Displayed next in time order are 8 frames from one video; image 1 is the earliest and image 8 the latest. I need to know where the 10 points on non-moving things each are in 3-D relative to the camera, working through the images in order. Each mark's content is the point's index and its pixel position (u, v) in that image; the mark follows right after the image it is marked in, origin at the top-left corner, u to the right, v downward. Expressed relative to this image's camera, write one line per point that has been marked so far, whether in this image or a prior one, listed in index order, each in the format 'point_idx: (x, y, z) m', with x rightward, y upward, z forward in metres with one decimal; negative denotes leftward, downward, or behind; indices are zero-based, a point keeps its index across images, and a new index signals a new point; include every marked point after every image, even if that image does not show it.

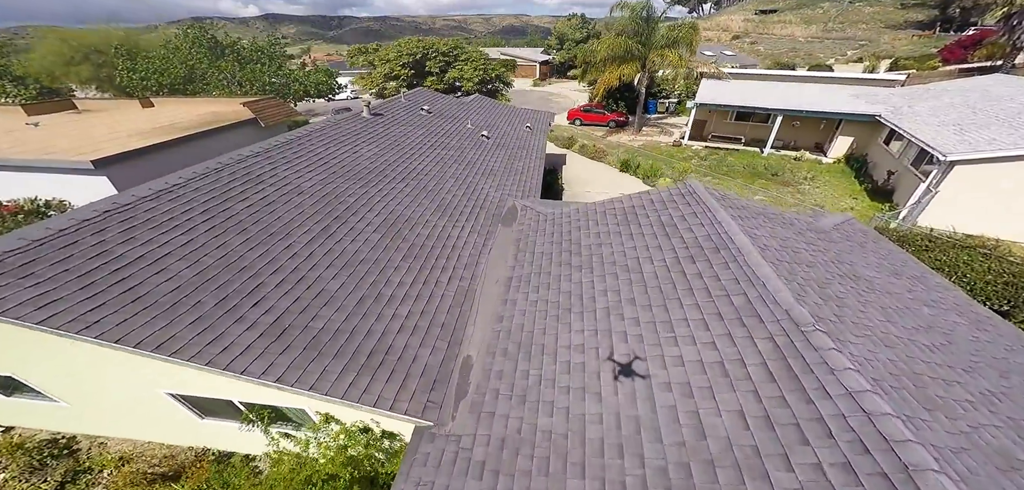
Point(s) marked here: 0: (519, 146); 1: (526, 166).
0: (+0.2, +3.6, +14.0) m
1: (+0.4, +2.4, +12.4) m
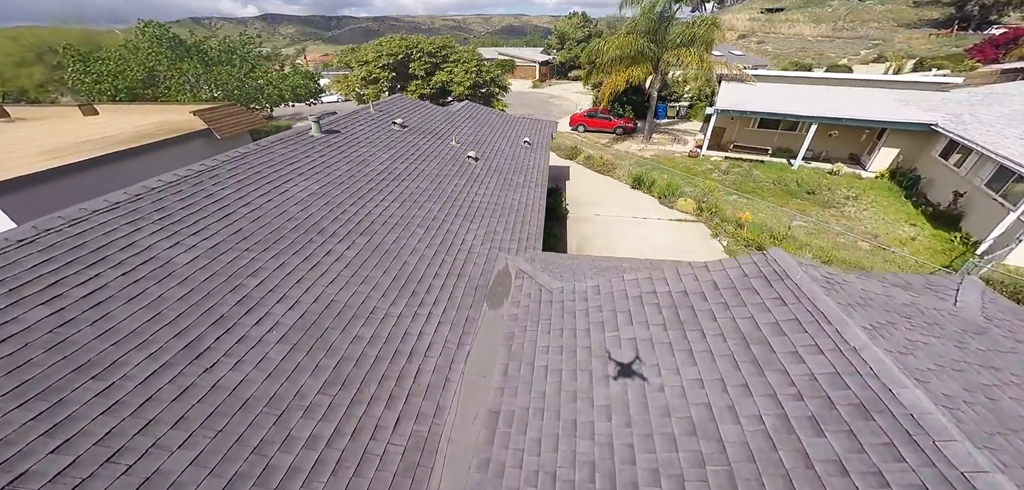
0: (+0.1, +2.1, +11.2) m
1: (+0.2, +1.0, +9.6) m
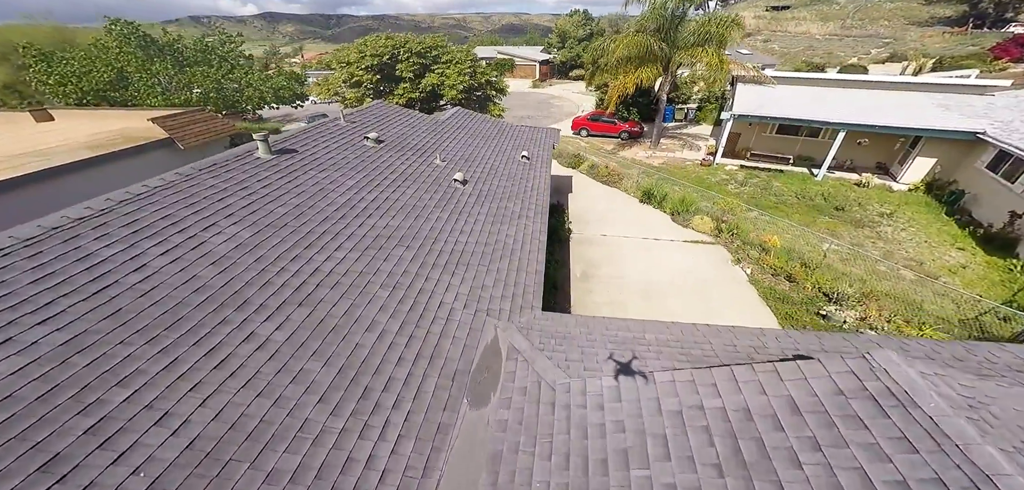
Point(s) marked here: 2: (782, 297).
0: (-0.1, +1.2, +9.5) m
1: (+0.1, 0.0, +7.9) m
2: (+8.3, -1.5, +11.6) m
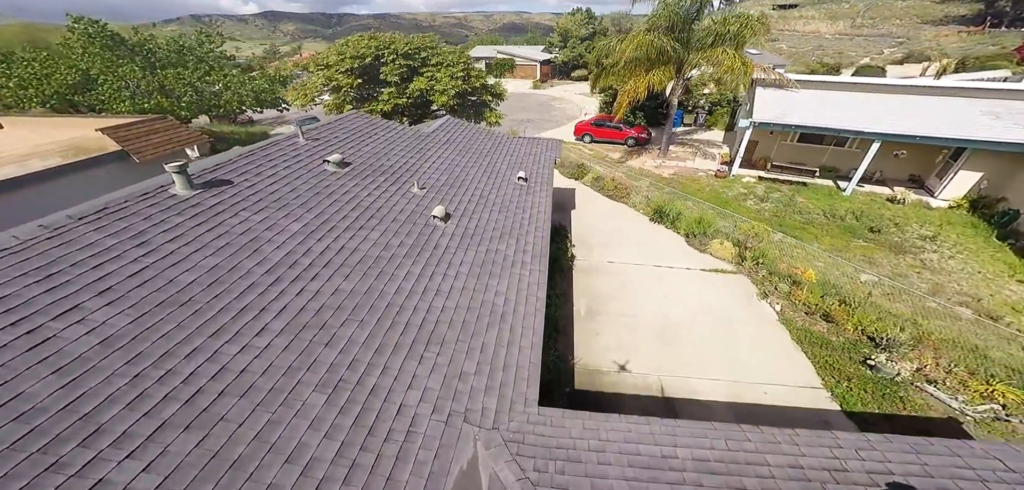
0: (-0.2, +0.3, +7.8) m
1: (-0.1, -0.9, +6.3) m
2: (+8.2, -2.5, +9.9) m
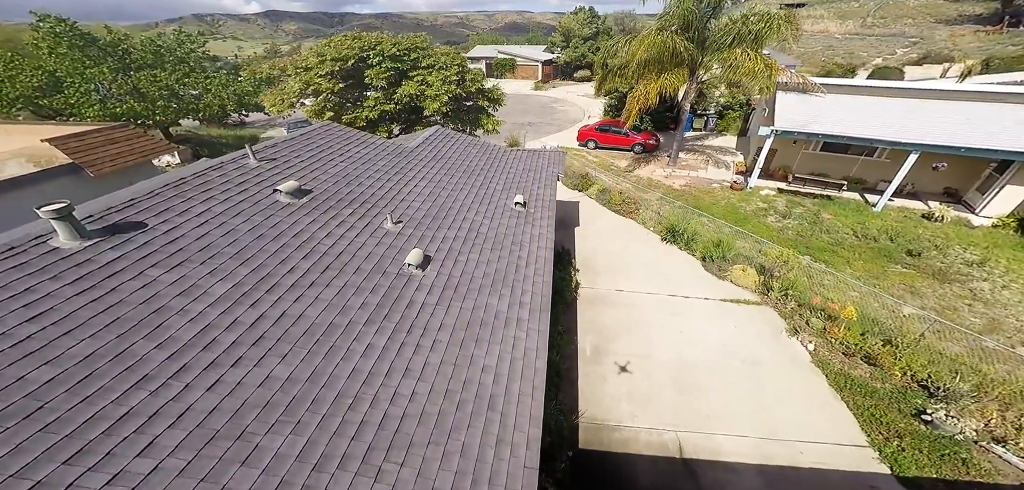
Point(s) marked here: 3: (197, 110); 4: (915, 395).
0: (-0.3, -0.5, +6.5) m
1: (-0.2, -1.7, +4.9) m
2: (+8.1, -3.3, +8.5) m
3: (-16.3, +7.0, +19.5) m
4: (+9.1, -3.3, +8.3) m
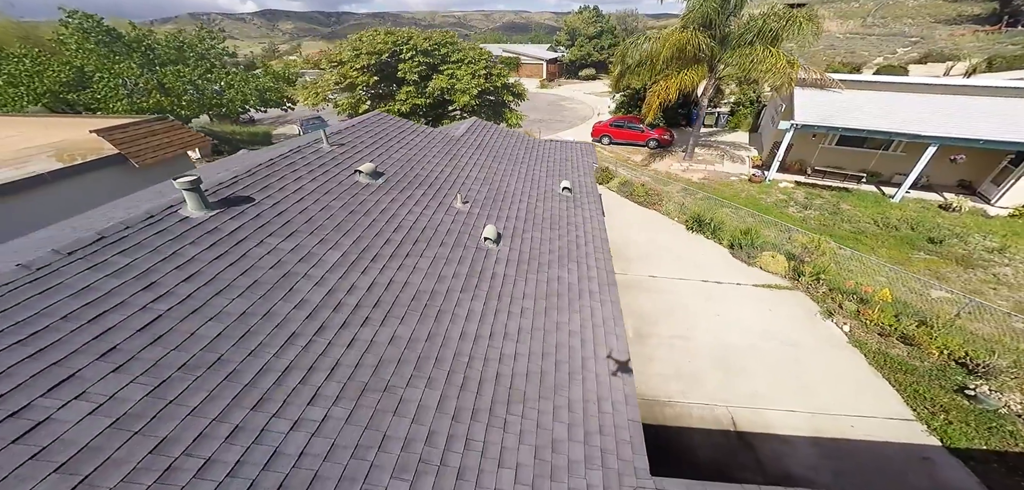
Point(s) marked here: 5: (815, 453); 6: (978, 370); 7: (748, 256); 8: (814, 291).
0: (+0.9, -0.1, +6.8) m
1: (+1.0, -1.3, +5.3) m
2: (+9.2, -2.9, +8.9) m
3: (-15.2, +7.3, +19.7) m
4: (+10.2, -2.9, +8.7) m
5: (+5.9, -4.1, +7.4) m
6: (+10.5, -2.8, +8.5) m
7: (+7.8, -0.3, +12.4) m
8: (+8.8, -1.3, +11.0) m
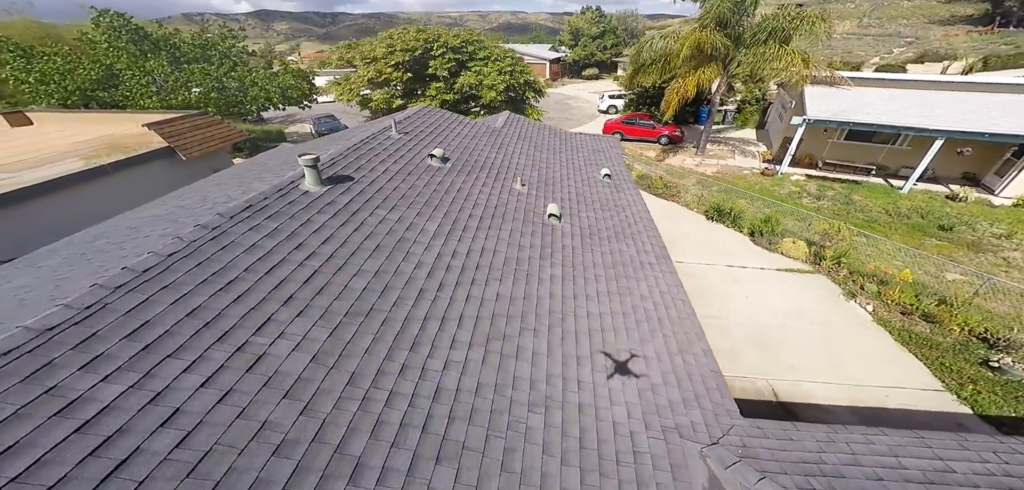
0: (+2.0, +0.3, +7.3) m
1: (+2.2, -0.9, +5.8) m
2: (+10.4, -2.4, +9.5) m
3: (-14.2, +7.6, +20.1) m
4: (+11.4, -2.5, +9.3) m
5: (+7.1, -3.7, +8.0) m
6: (+11.7, -2.4, +9.2) m
7: (+8.8, +0.1, +13.0) m
8: (+9.9, -0.9, +11.6) m
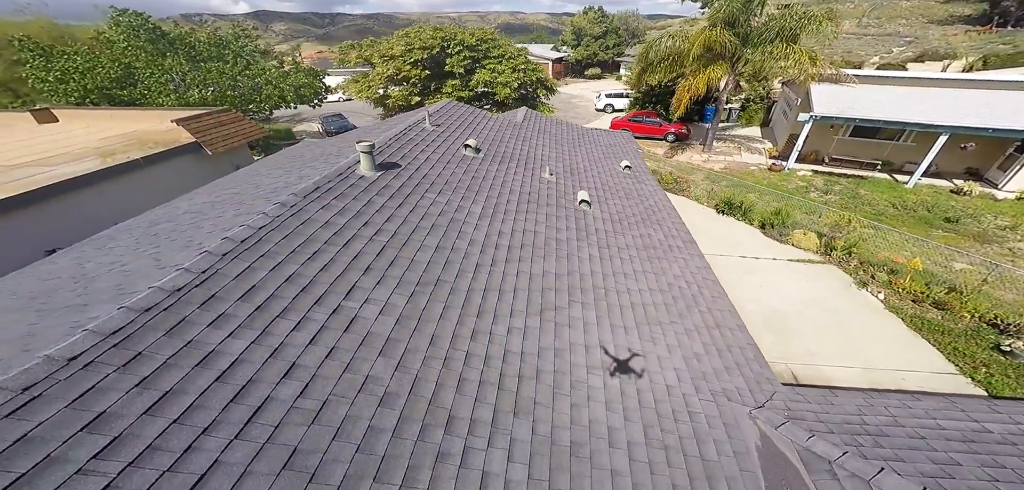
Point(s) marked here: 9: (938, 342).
0: (+2.6, +0.5, +7.6) m
1: (+2.8, -0.7, +6.1) m
2: (+11.0, -2.2, +9.8) m
3: (-13.7, +7.8, +20.3) m
4: (+12.0, -2.2, +9.6) m
5: (+7.7, -3.4, +8.3) m
6: (+12.3, -2.1, +9.5) m
7: (+9.4, +0.3, +13.3) m
8: (+10.5, -0.6, +11.9) m
9: (+10.6, -2.4, +9.5) m
